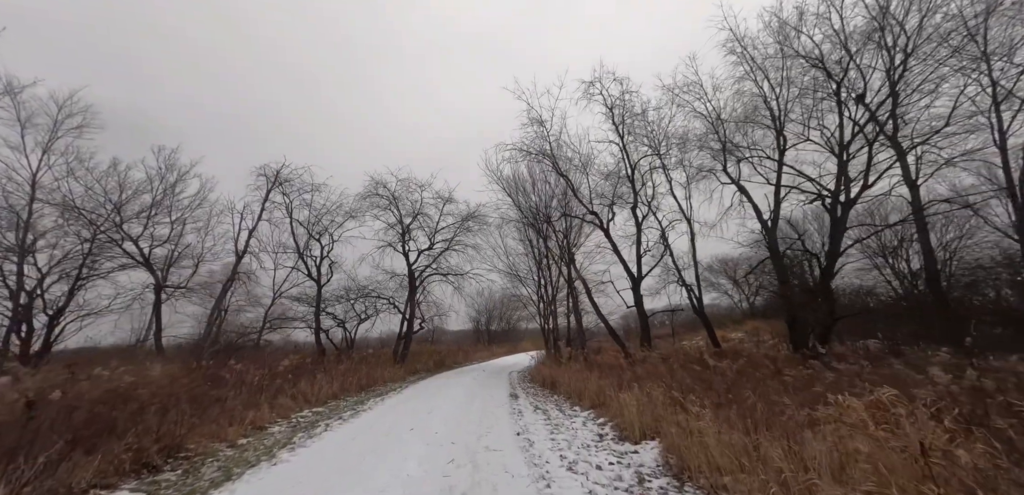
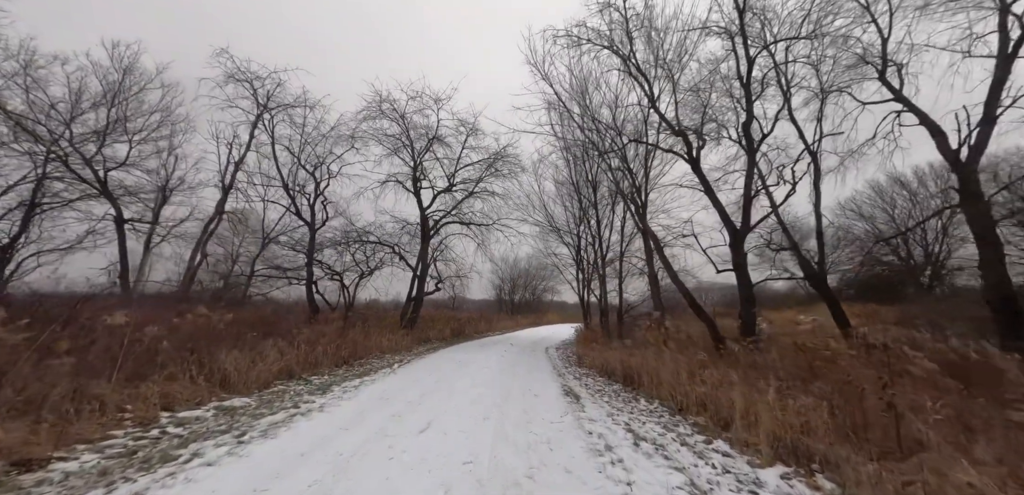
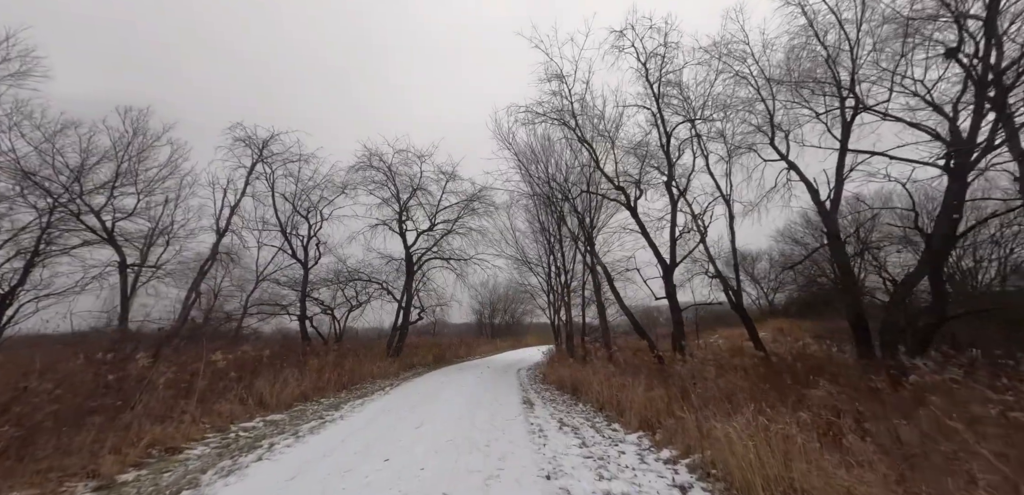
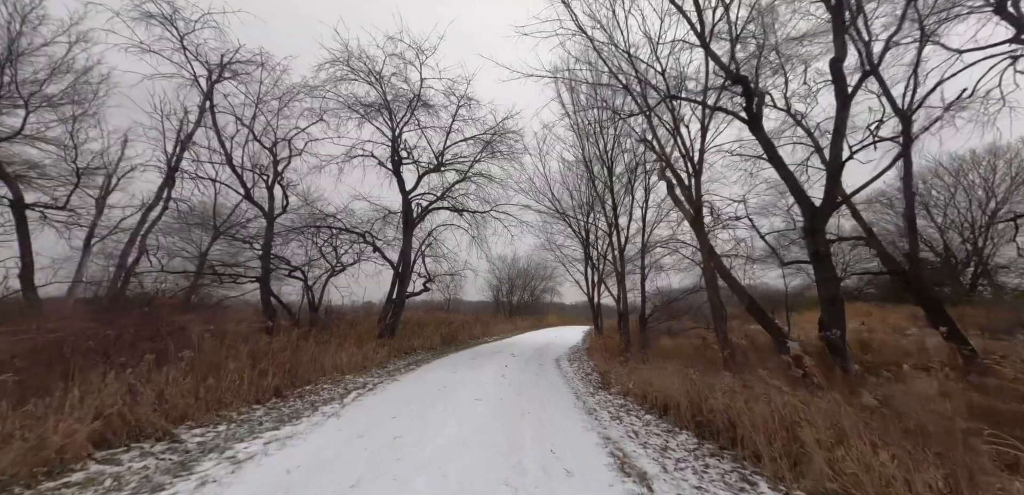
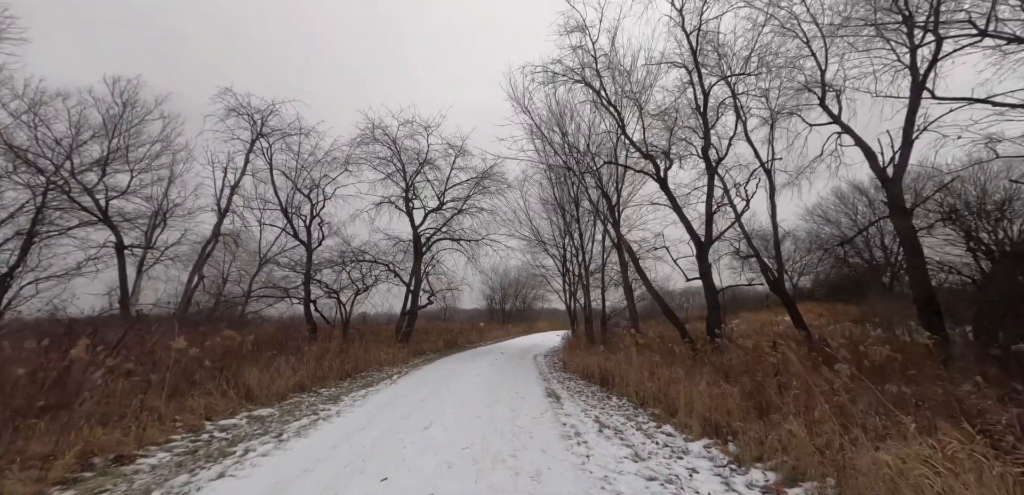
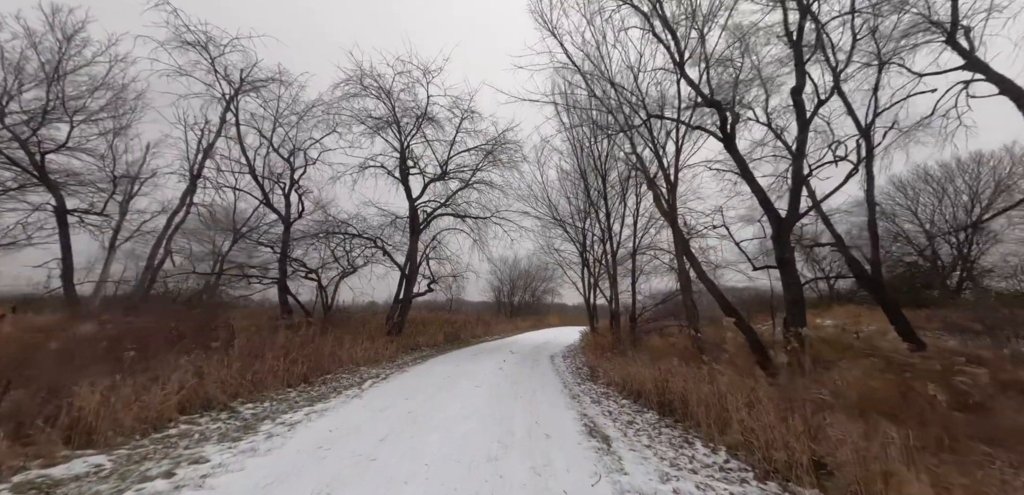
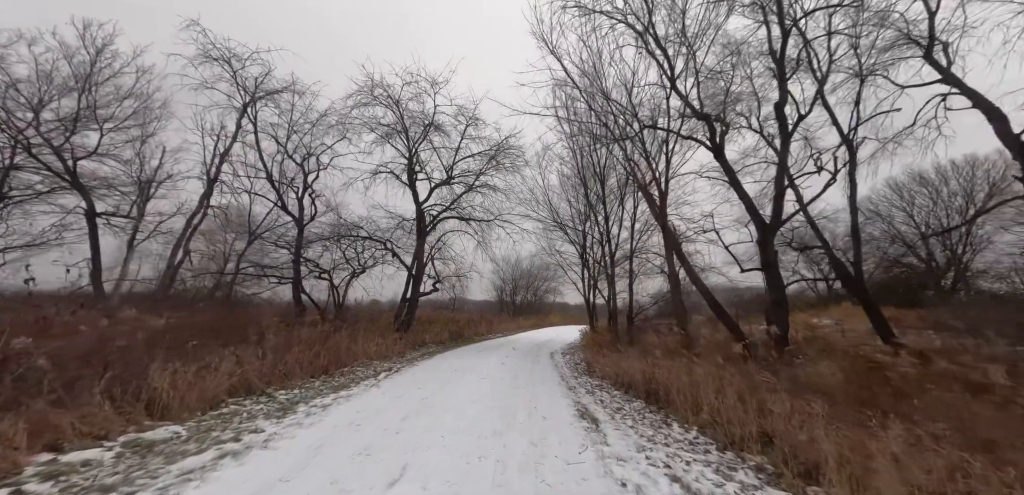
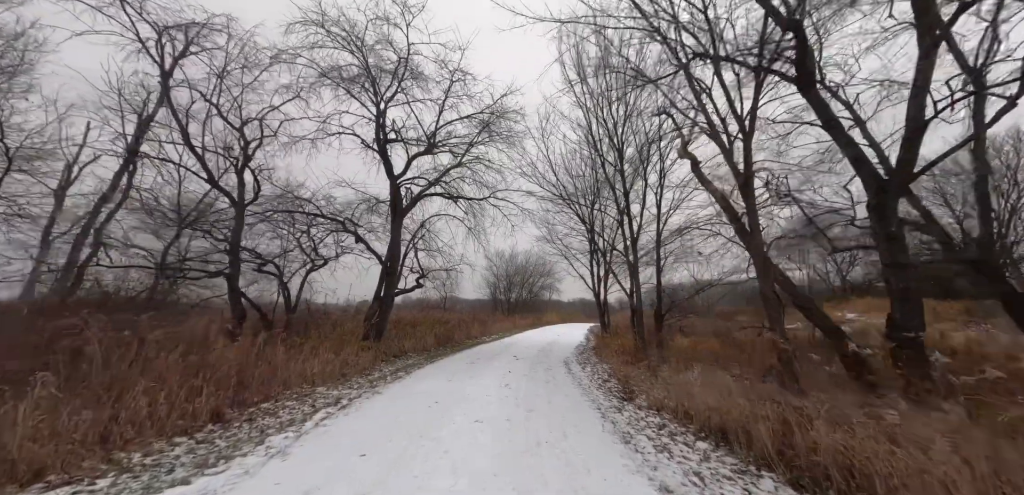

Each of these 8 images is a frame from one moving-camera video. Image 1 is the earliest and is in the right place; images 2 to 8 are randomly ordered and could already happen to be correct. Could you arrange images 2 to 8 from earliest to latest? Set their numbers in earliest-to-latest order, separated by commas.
3, 5, 2, 7, 6, 4, 8
